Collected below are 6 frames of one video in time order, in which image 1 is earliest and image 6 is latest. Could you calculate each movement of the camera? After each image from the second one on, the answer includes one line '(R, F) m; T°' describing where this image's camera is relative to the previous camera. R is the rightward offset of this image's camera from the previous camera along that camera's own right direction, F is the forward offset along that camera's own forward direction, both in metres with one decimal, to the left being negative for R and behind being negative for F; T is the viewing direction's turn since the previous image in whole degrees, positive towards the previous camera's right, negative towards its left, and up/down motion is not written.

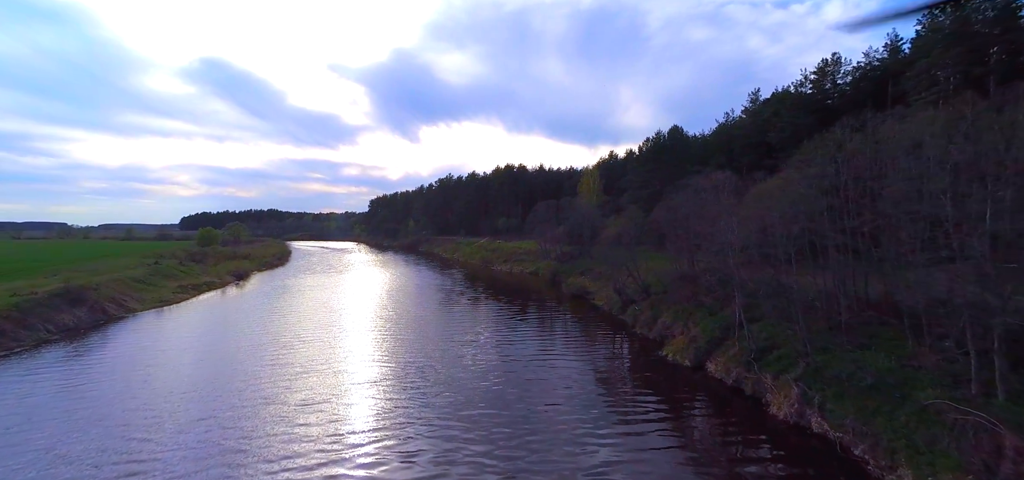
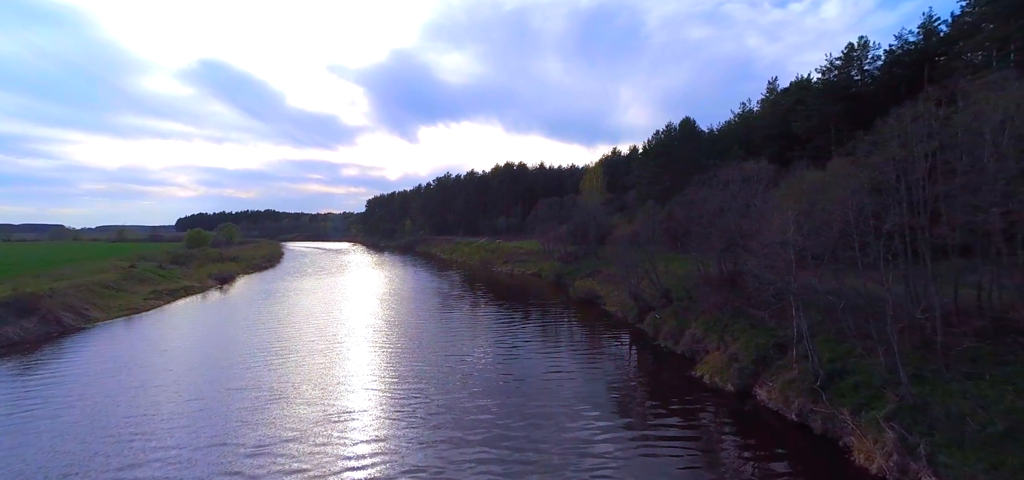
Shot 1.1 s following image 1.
(-0.2, +3.8) m; 0°
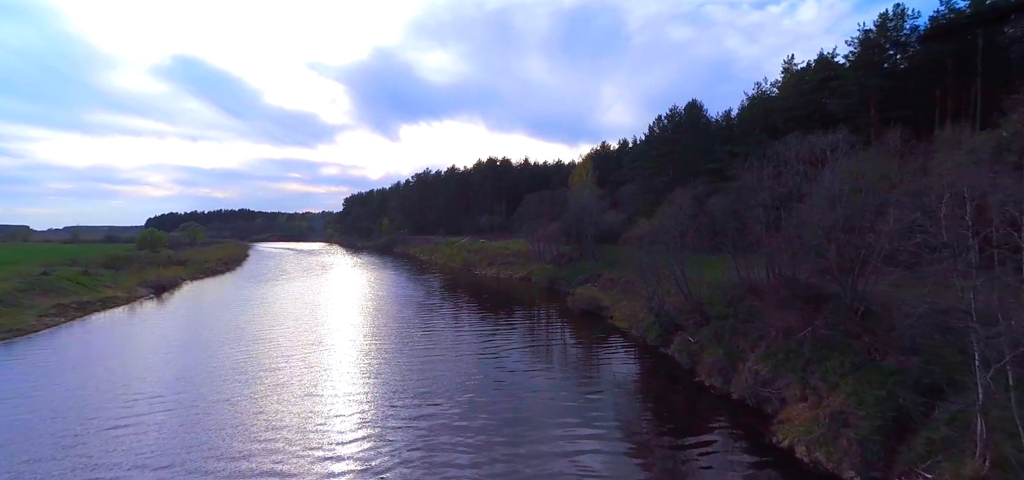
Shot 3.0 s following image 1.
(-0.1, +7.0) m; +2°
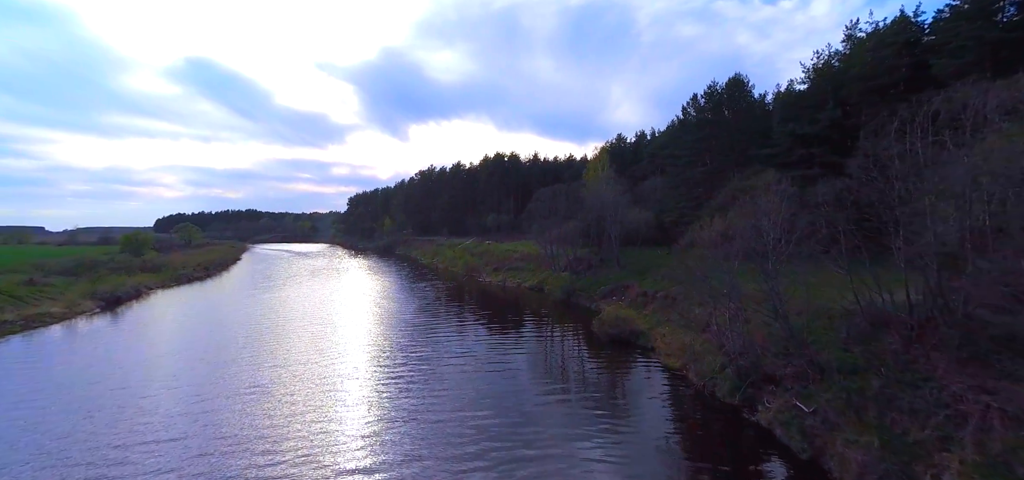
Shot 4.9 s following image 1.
(0.0, +7.5) m; -1°
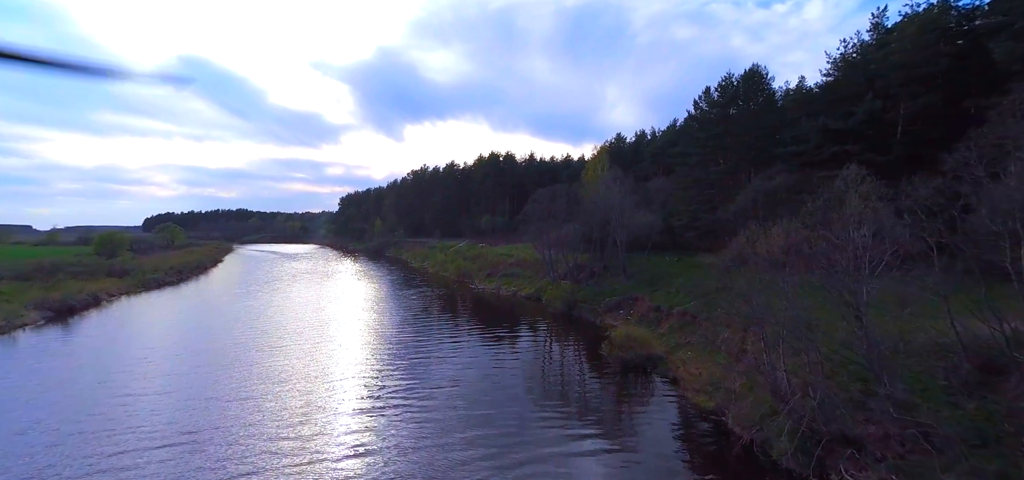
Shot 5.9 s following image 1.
(0.0, +3.8) m; +1°
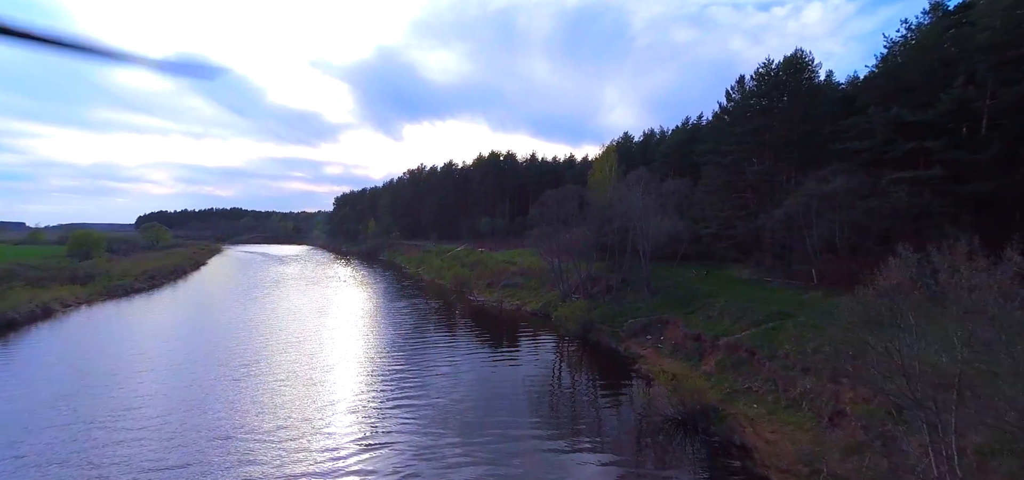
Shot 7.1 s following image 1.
(-0.5, +4.9) m; 0°
